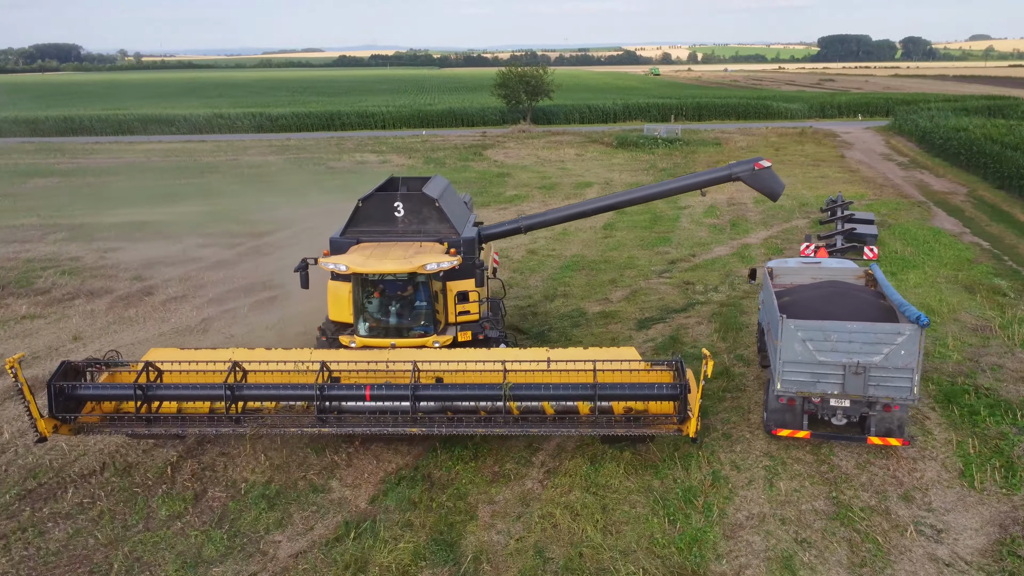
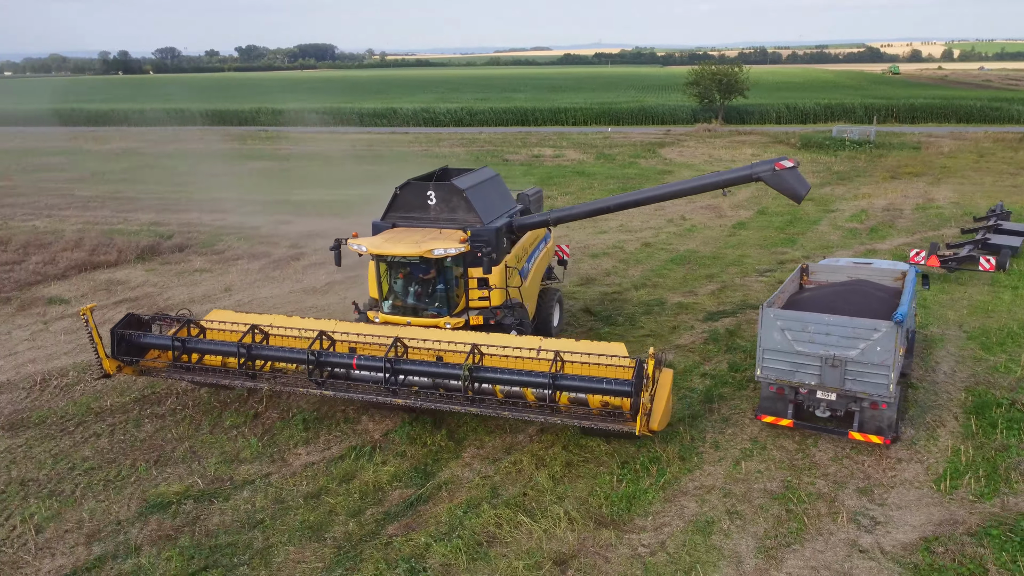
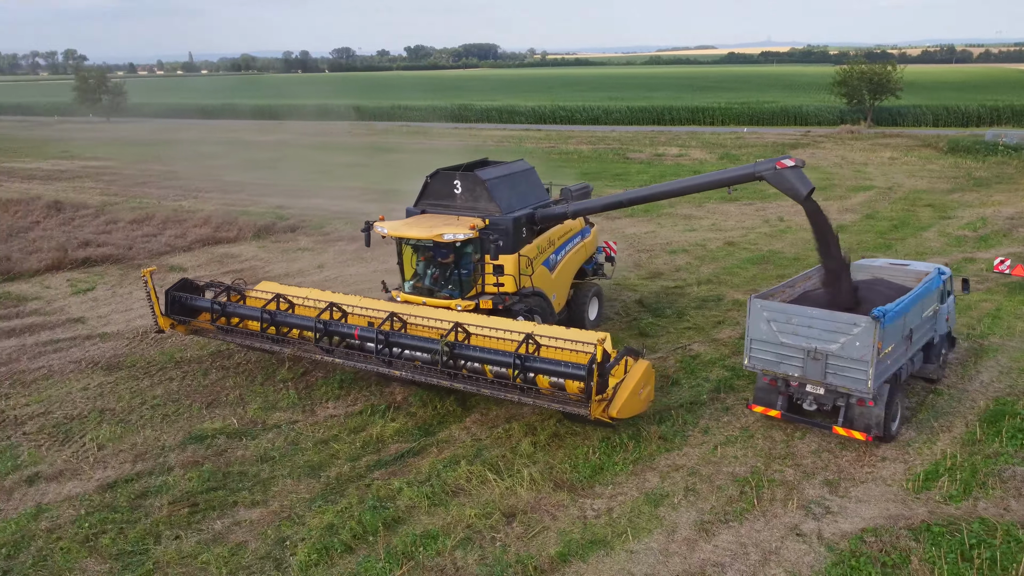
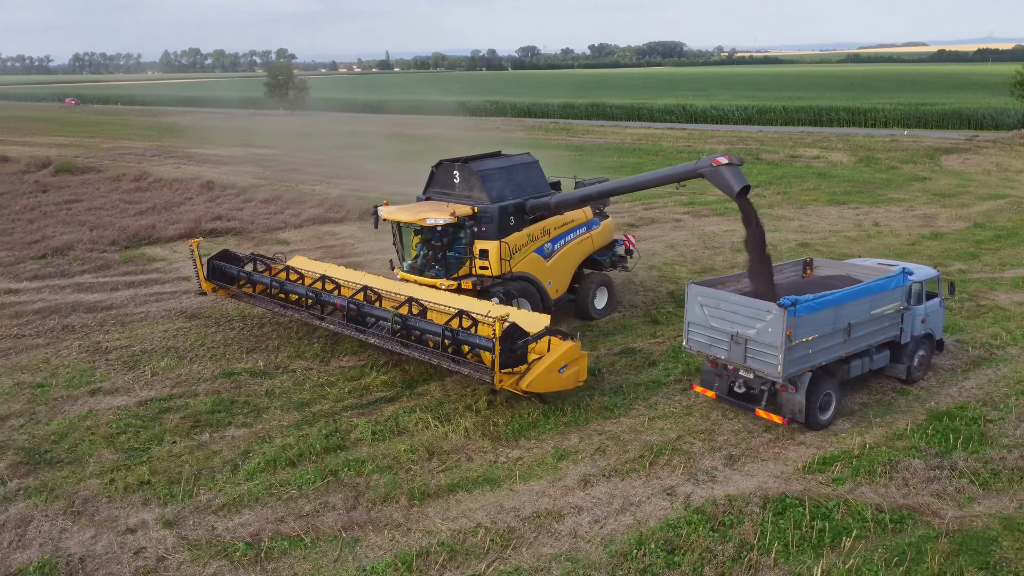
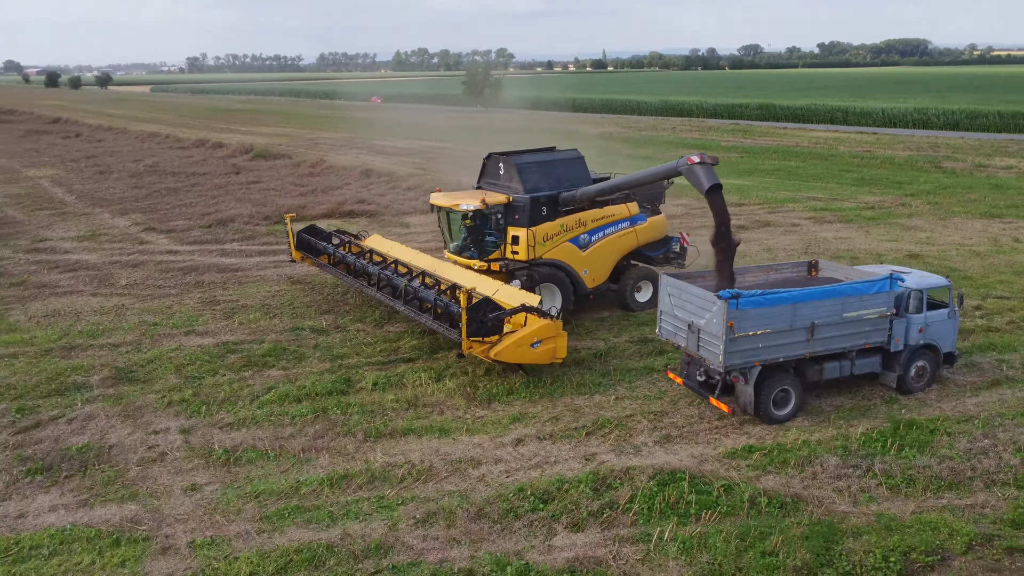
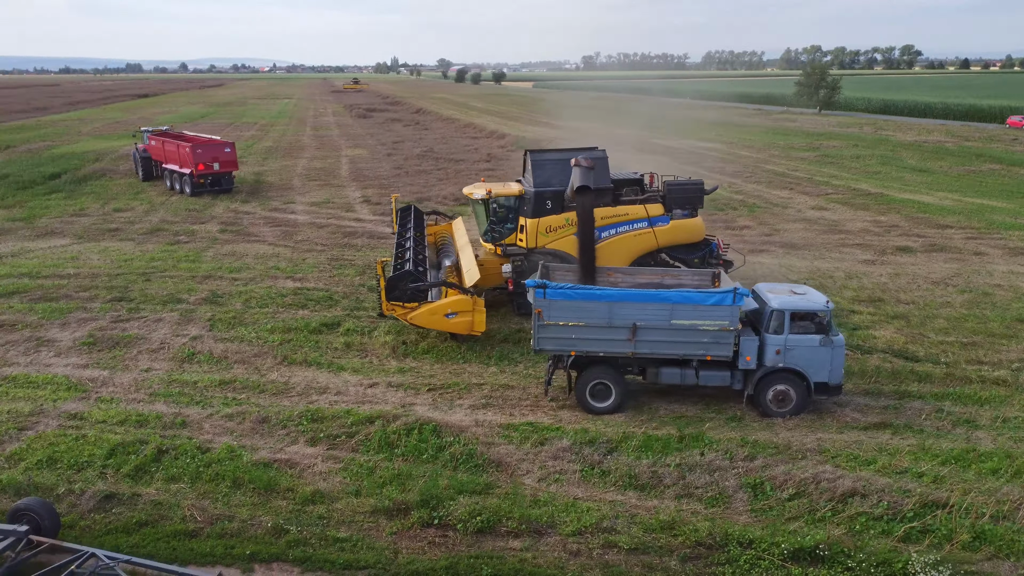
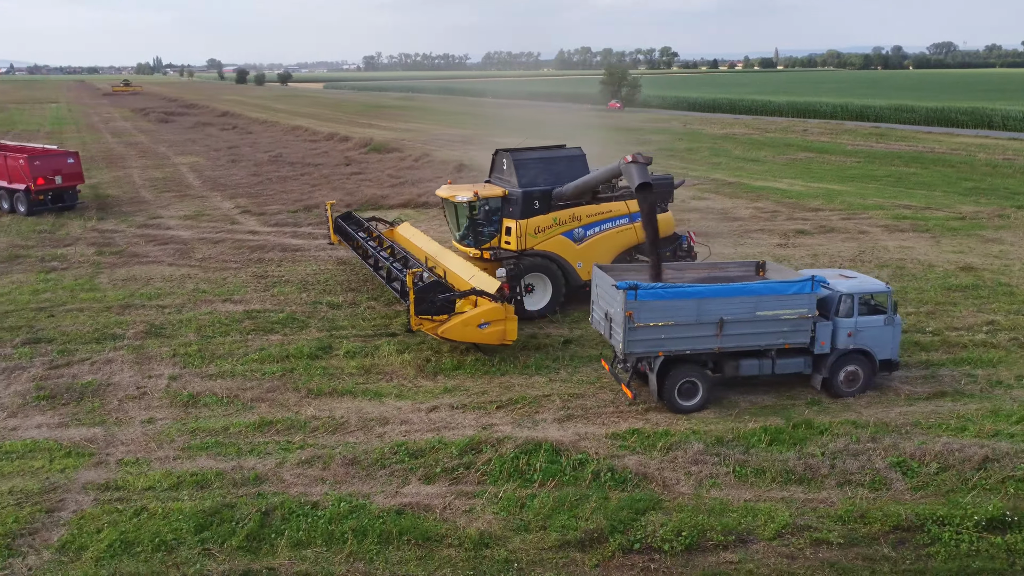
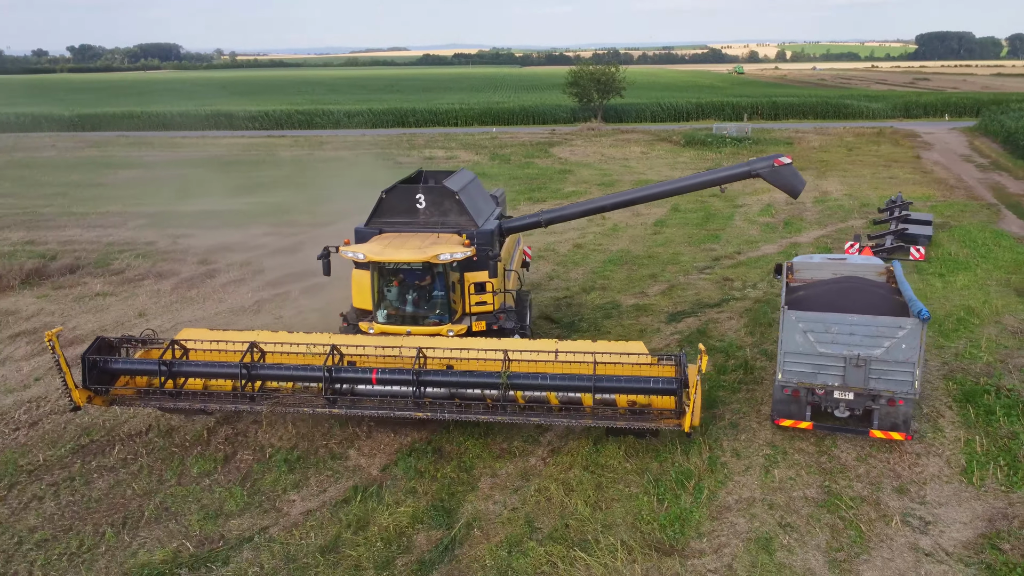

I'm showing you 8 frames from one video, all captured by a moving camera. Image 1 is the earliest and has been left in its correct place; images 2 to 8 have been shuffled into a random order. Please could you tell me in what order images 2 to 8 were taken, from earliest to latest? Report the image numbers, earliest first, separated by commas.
8, 2, 3, 4, 5, 7, 6
